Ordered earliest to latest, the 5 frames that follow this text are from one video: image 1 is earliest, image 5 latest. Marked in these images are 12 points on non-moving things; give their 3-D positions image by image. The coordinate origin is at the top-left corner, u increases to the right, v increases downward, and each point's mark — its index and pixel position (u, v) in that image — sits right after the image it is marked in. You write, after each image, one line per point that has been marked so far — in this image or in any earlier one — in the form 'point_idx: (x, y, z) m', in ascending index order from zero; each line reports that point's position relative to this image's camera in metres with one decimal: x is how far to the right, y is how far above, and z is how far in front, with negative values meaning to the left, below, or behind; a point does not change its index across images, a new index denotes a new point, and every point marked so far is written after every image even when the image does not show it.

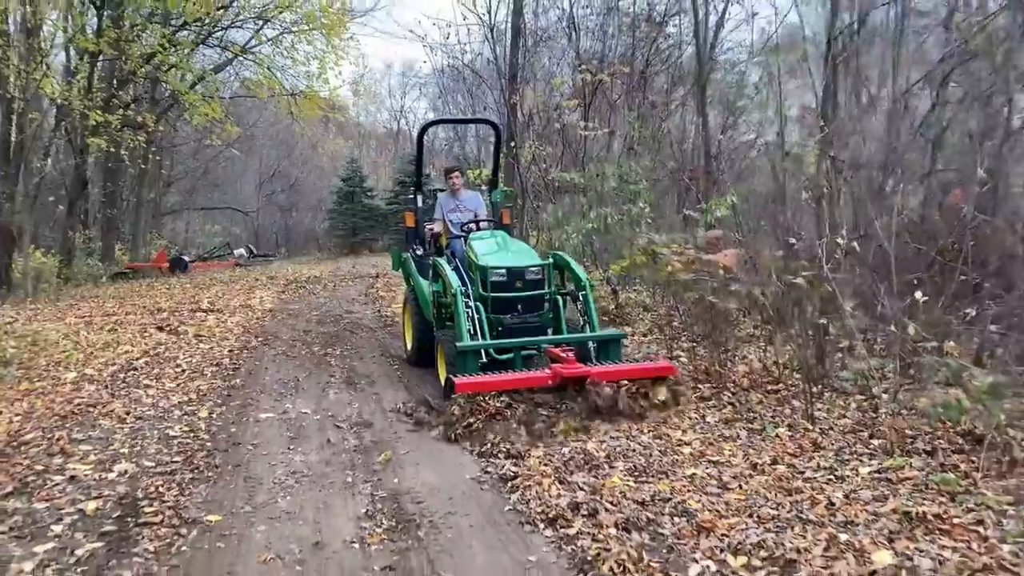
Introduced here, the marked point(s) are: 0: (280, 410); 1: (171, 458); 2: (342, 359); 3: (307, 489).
0: (-1.6, -0.9, +6.7) m
1: (-2.0, -1.0, +5.6) m
2: (-1.6, -0.7, +8.7) m
3: (-1.1, -1.0, +4.9) m
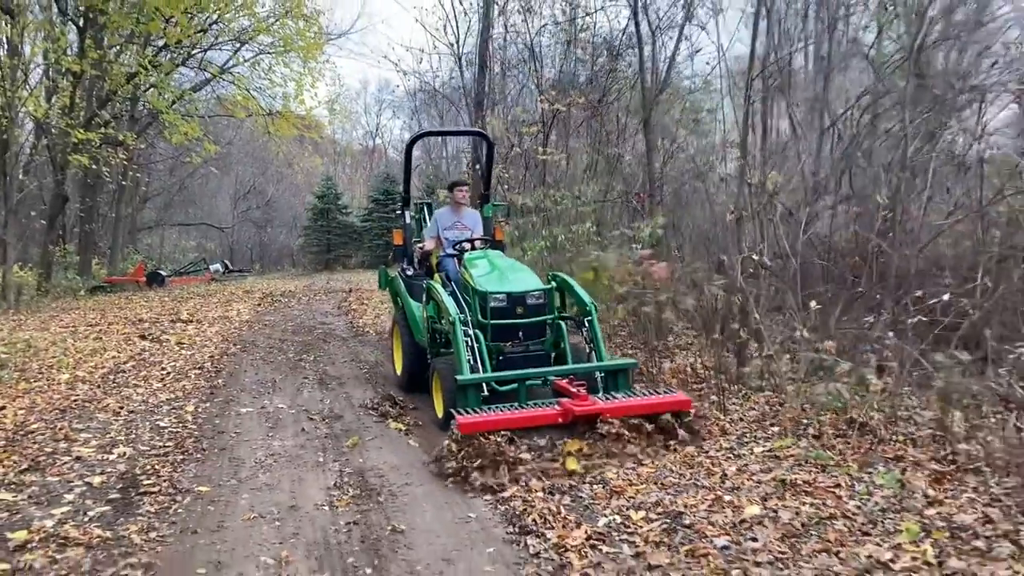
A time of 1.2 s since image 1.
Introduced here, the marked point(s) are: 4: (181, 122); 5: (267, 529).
0: (-2.0, -0.9, +7.4) m
1: (-2.3, -1.0, +6.3) m
2: (-2.0, -0.8, +9.5) m
3: (-1.4, -1.1, +5.6) m
4: (-6.8, +3.5, +19.3) m
5: (-1.2, -1.2, +4.5) m
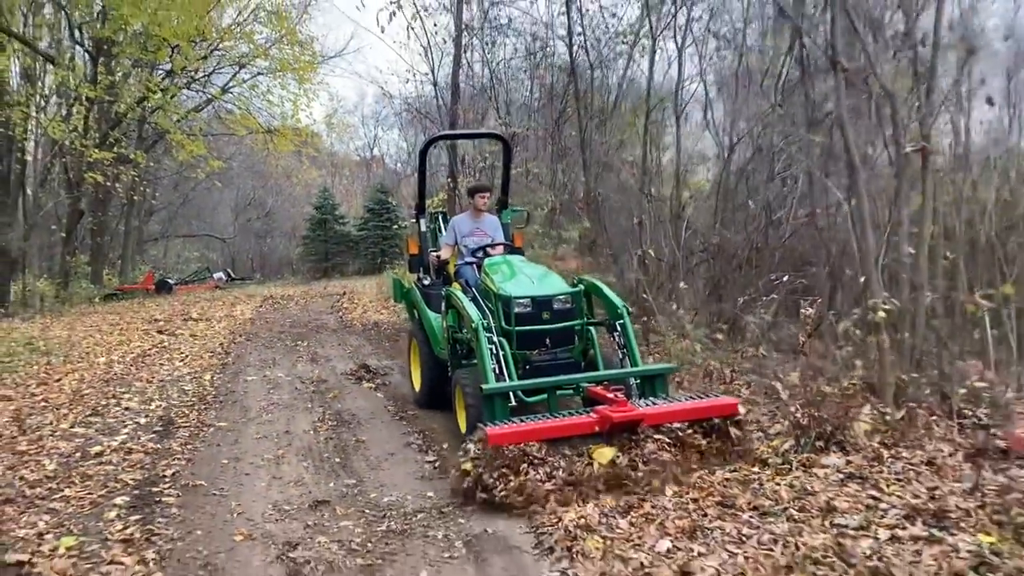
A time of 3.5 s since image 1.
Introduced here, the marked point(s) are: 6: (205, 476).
0: (-2.5, -0.9, +9.4) m
1: (-2.8, -1.0, +8.3) m
2: (-2.5, -0.7, +11.4) m
3: (-1.9, -1.0, +7.6) m
4: (-7.4, +3.4, +21.3) m
5: (-1.7, -1.1, +6.5) m
6: (-1.8, -1.1, +5.6) m
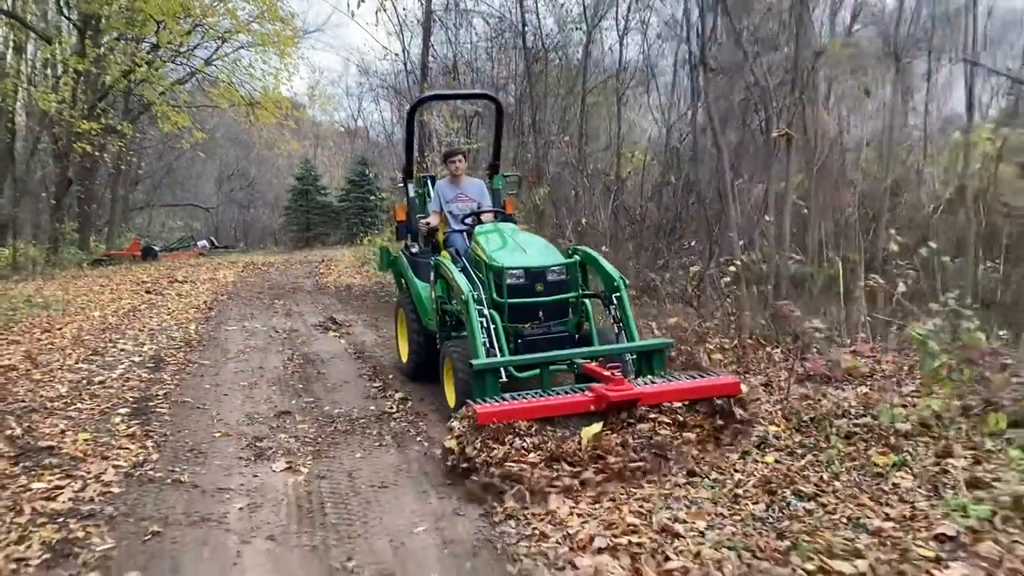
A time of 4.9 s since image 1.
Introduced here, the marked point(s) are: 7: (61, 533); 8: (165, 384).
0: (-3.1, -0.4, +10.6) m
1: (-3.4, -0.6, +9.5) m
2: (-3.1, -0.2, +12.7) m
3: (-2.4, -0.6, +8.8) m
4: (-8.1, +4.2, +22.3) m
5: (-2.2, -0.7, +7.7) m
6: (-2.3, -0.8, +6.8) m
7: (-1.9, -1.0, +4.0) m
8: (-2.7, -0.7, +7.3) m
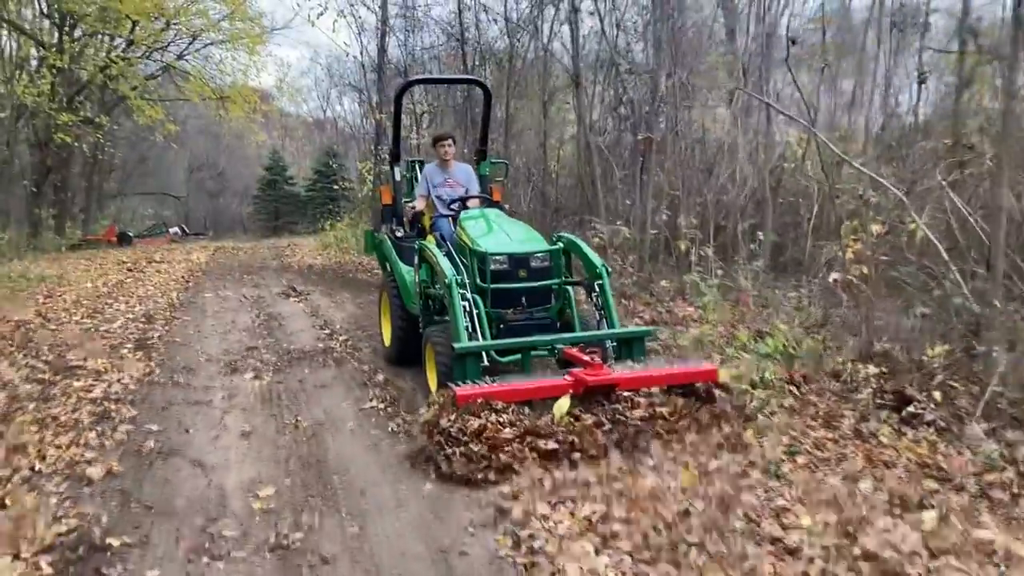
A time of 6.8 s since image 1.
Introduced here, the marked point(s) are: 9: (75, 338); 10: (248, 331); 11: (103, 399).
0: (-3.9, -0.1, +12.4) m
1: (-4.2, -0.2, +11.3) m
2: (-4.0, +0.1, +14.5) m
3: (-3.2, -0.3, +10.7) m
4: (-9.3, +4.6, +24.0) m
5: (-3.0, -0.4, +9.6) m
6: (-3.1, -0.5, +8.7) m
7: (-2.6, -0.7, +5.9) m
8: (-3.5, -0.4, +9.2) m
9: (-4.0, -0.5, +8.5) m
10: (-2.6, -0.4, +9.2) m
11: (-2.7, -0.7, +6.1) m
